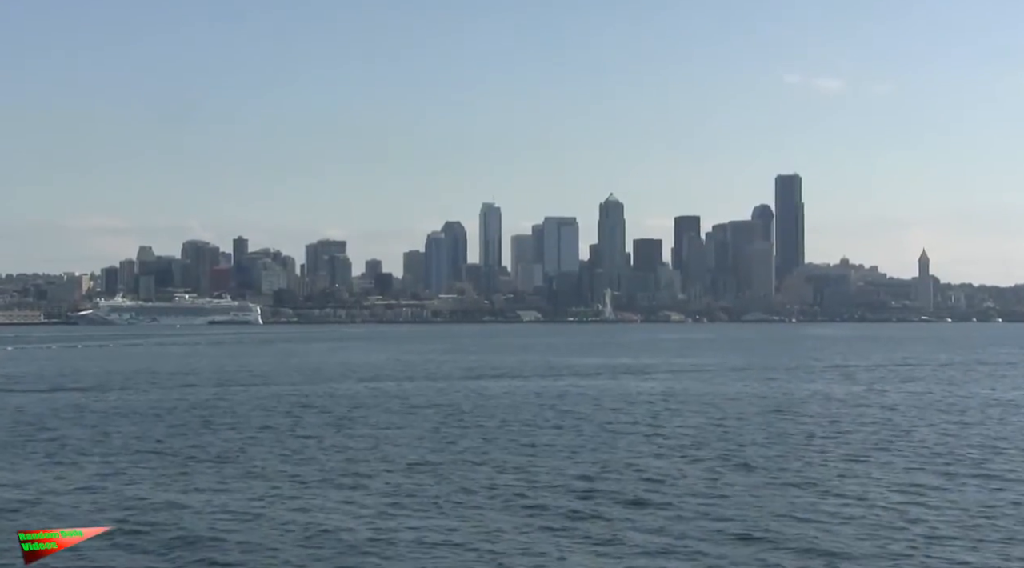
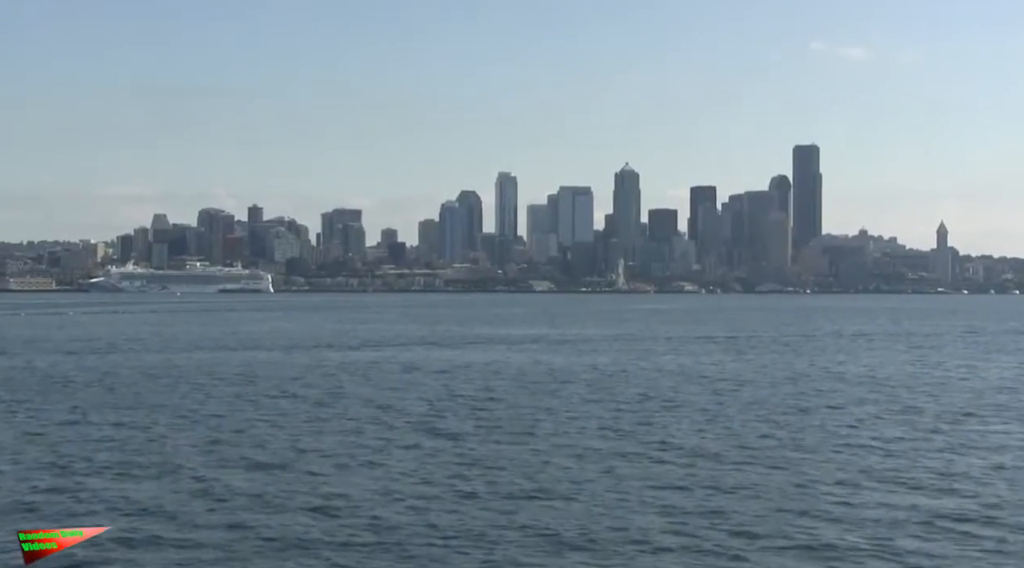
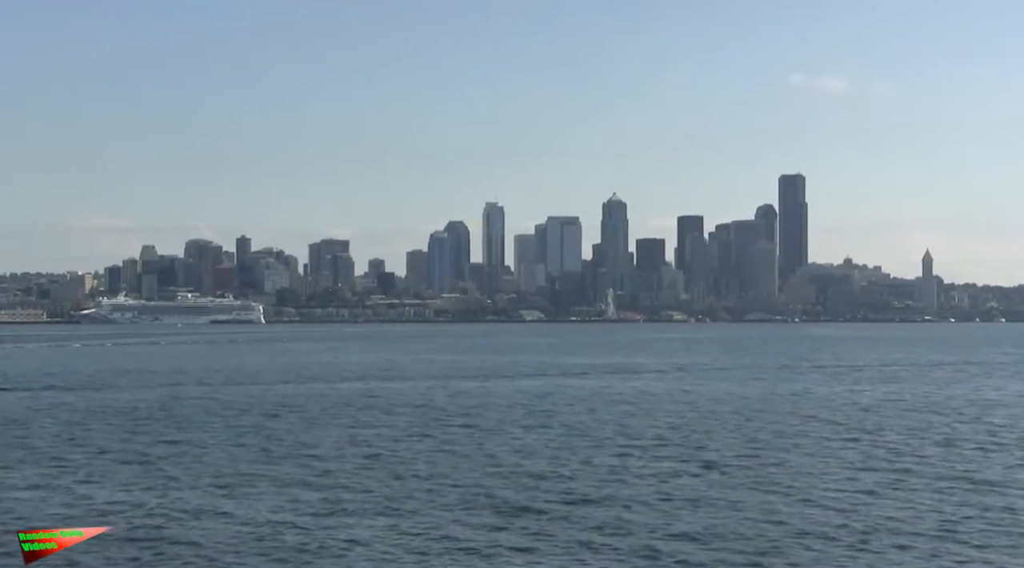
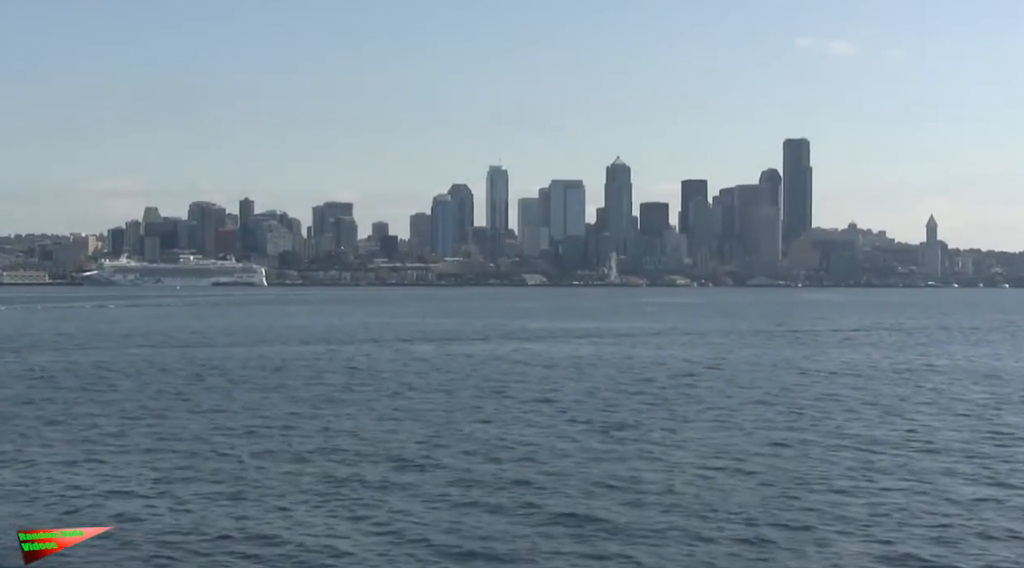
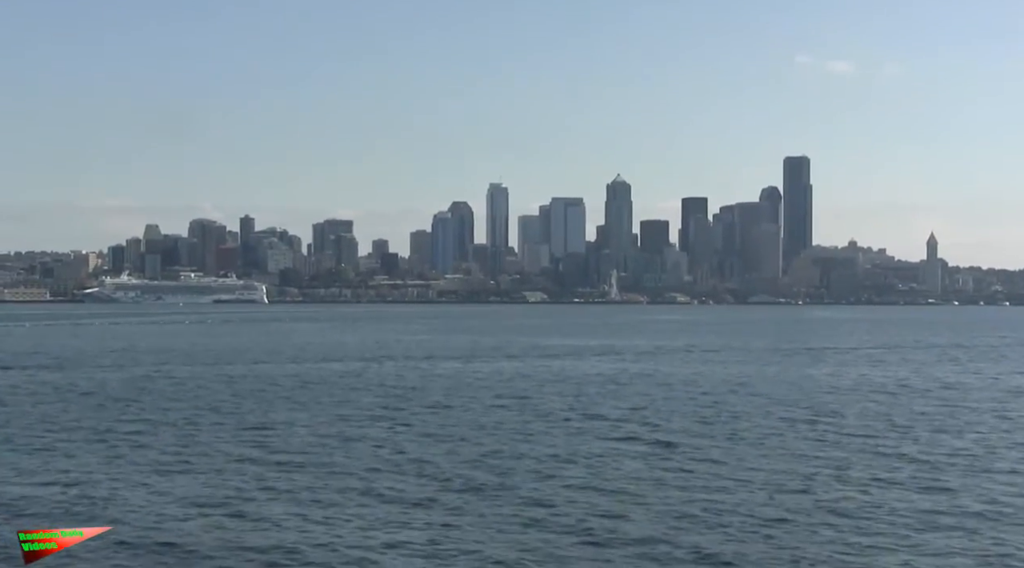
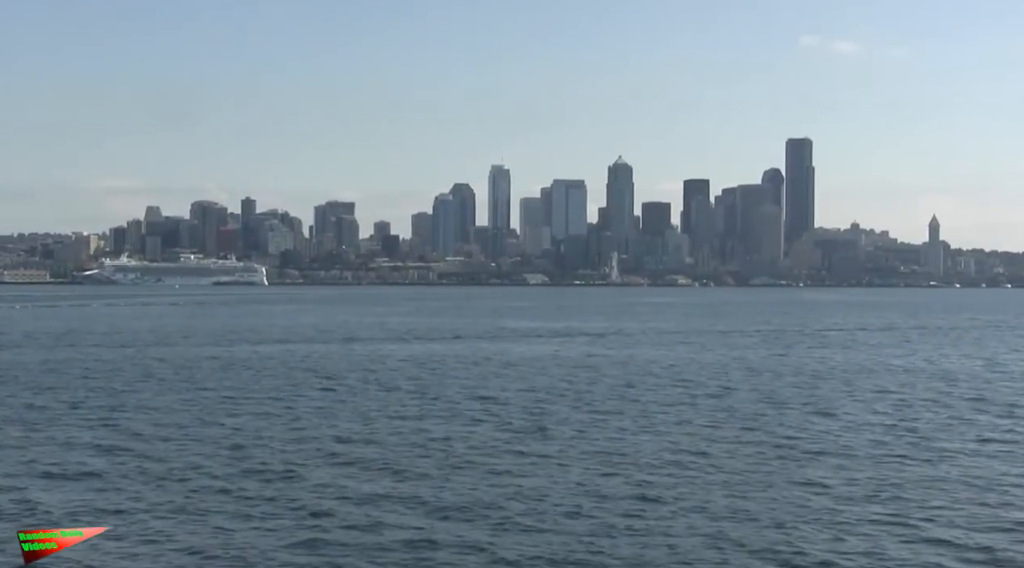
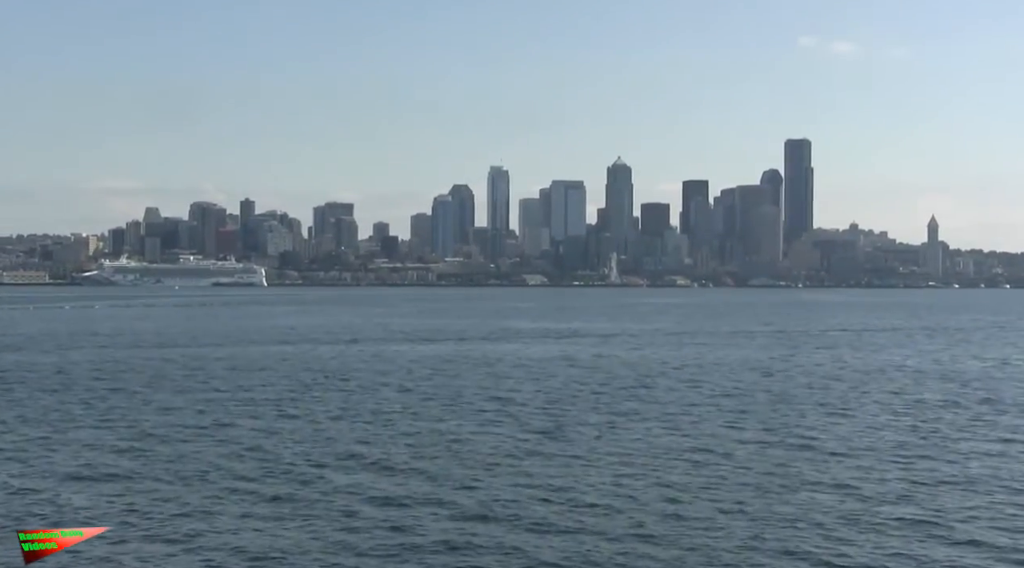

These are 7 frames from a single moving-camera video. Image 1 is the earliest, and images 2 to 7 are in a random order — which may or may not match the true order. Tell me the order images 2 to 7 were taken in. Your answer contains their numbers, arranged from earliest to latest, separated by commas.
3, 5, 4, 7, 6, 2
